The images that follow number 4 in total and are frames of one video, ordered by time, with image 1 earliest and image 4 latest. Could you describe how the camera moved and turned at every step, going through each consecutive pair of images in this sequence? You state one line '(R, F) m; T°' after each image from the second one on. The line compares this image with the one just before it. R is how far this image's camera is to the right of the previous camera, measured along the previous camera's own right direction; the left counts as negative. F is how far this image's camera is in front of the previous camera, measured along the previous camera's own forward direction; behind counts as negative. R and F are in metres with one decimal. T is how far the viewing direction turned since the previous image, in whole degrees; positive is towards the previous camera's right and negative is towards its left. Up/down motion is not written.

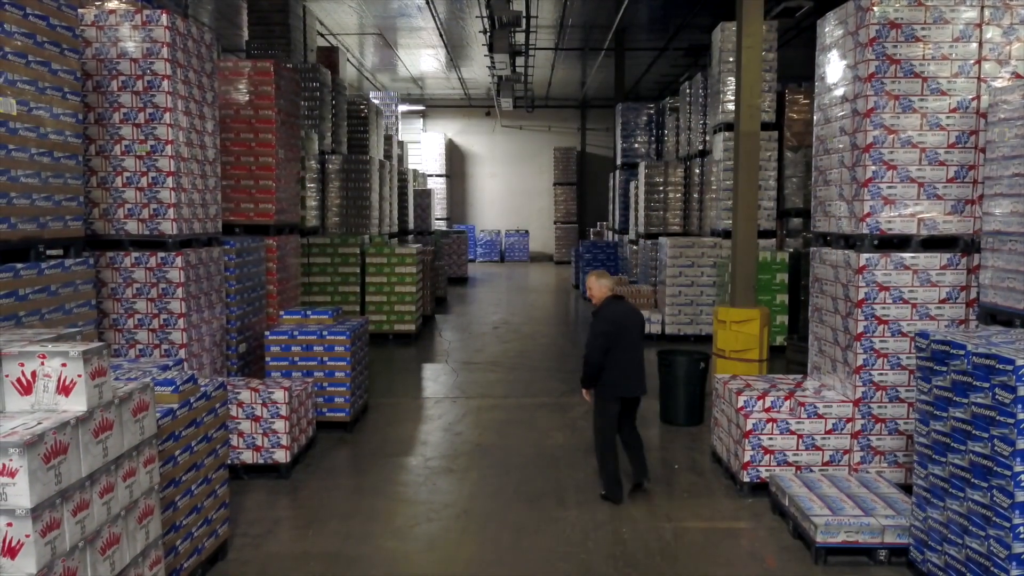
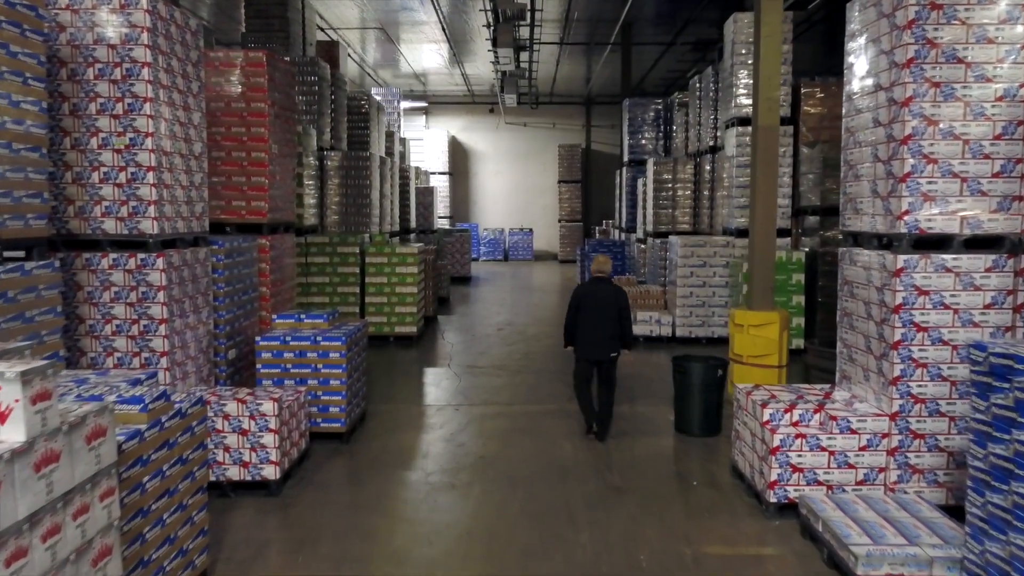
(0.0, +0.4) m; 0°
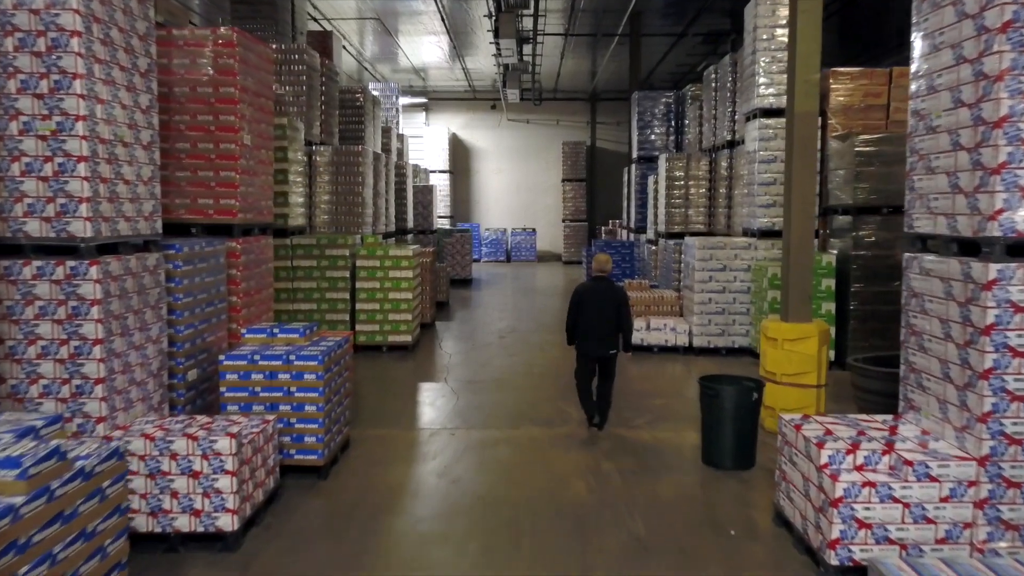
(0.0, +0.8) m; 0°
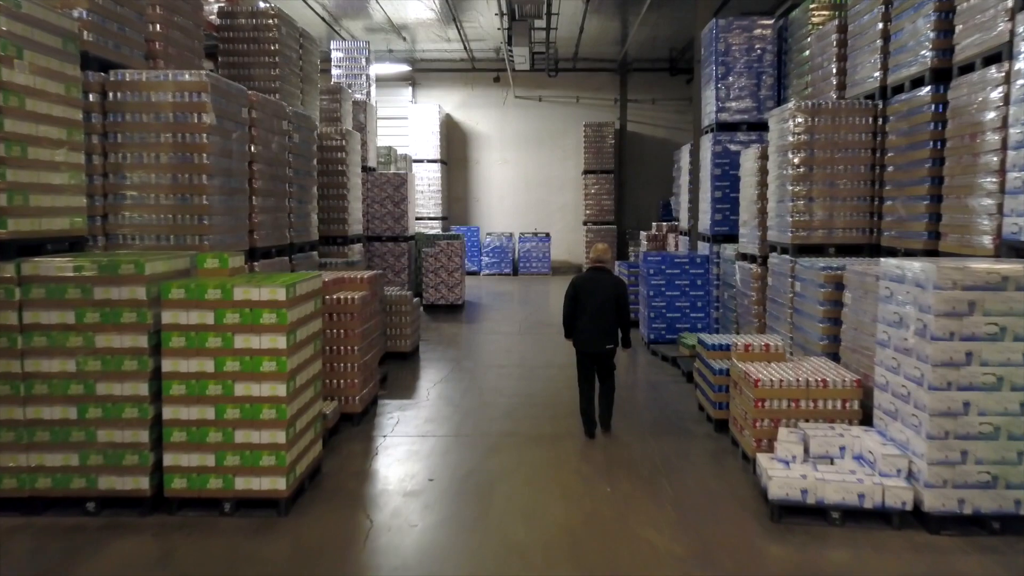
(+0.1, +5.6) m; -1°
